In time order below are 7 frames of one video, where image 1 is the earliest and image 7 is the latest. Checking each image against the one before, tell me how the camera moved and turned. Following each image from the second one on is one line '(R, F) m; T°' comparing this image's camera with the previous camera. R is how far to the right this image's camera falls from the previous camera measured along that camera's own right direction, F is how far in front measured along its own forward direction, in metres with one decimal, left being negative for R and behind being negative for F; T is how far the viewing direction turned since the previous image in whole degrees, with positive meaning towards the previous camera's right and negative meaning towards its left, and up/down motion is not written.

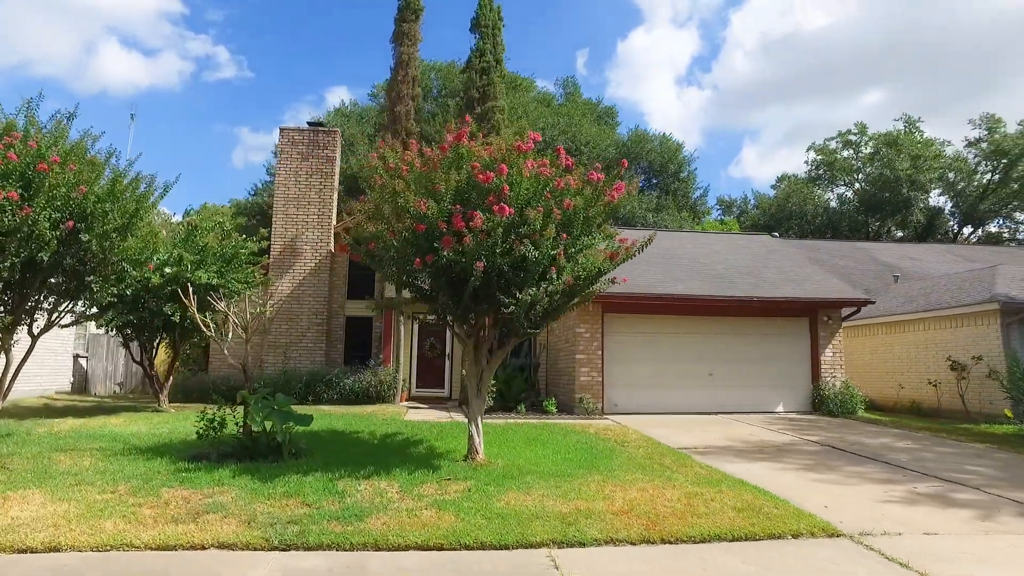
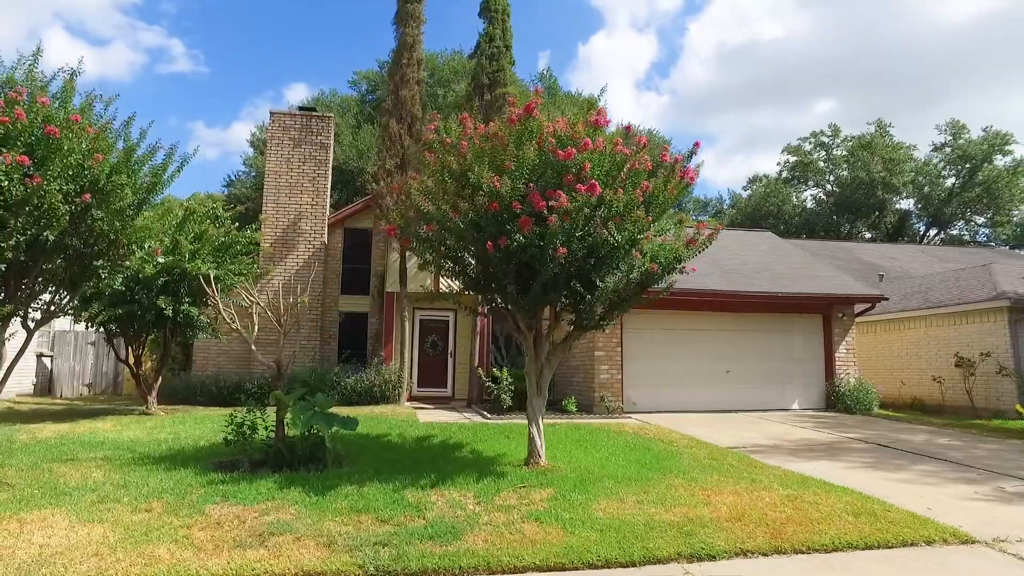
(-1.2, +0.7) m; +4°
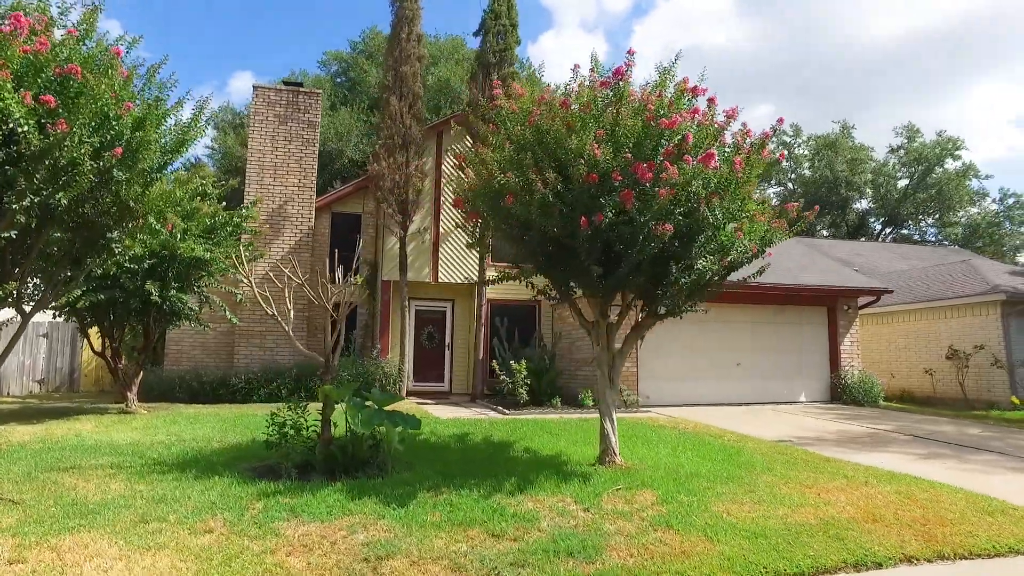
(-1.3, +0.7) m; +5°
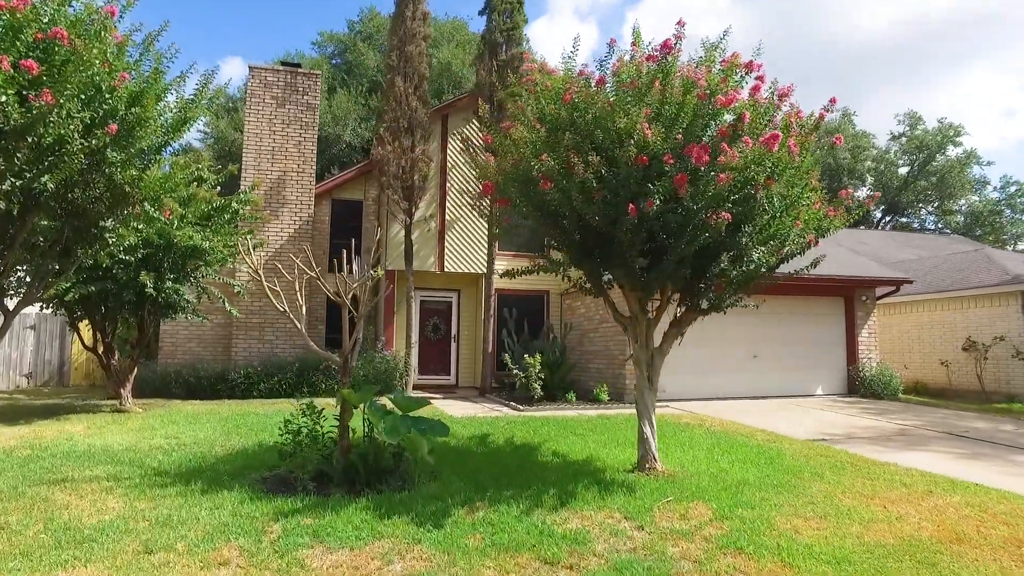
(-0.4, +0.5) m; +1°
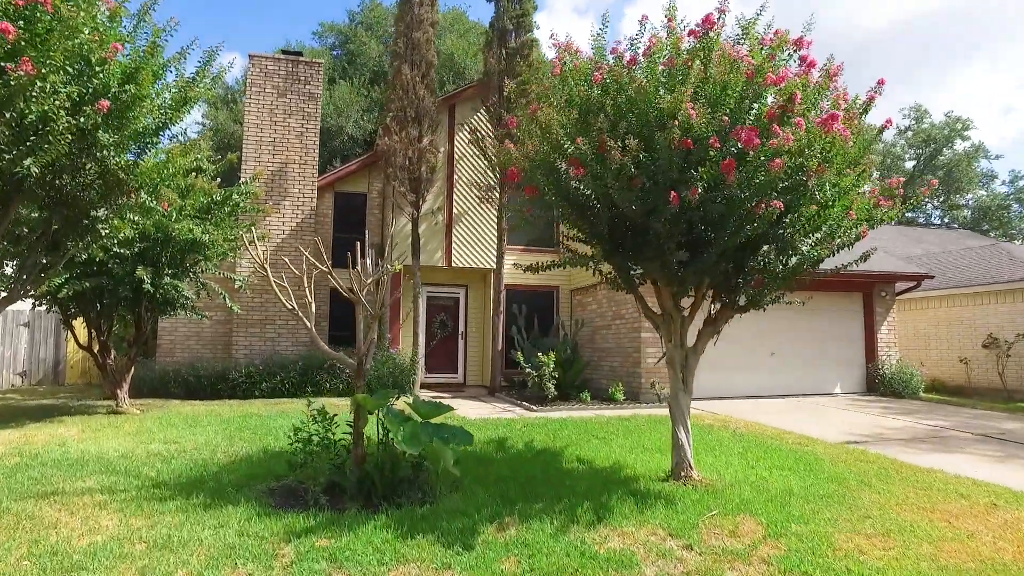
(-0.2, +0.4) m; 0°
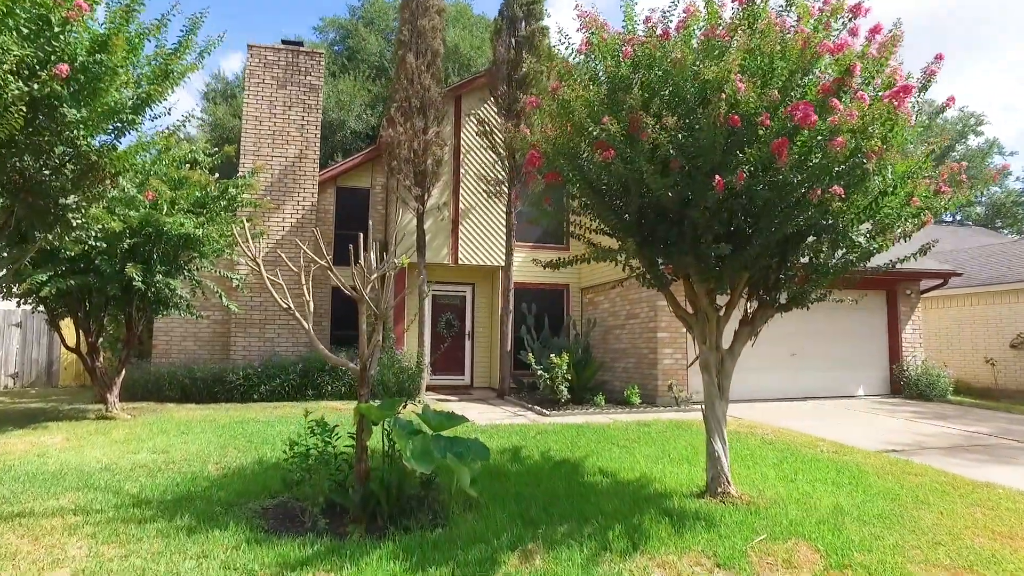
(-0.1, +0.5) m; 0°
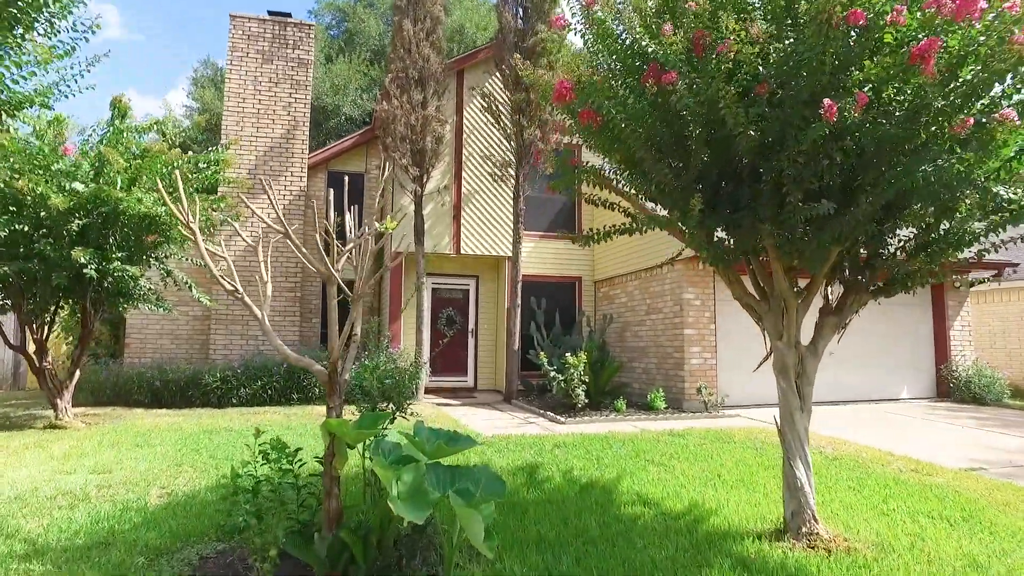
(-0.1, +1.2) m; 0°
